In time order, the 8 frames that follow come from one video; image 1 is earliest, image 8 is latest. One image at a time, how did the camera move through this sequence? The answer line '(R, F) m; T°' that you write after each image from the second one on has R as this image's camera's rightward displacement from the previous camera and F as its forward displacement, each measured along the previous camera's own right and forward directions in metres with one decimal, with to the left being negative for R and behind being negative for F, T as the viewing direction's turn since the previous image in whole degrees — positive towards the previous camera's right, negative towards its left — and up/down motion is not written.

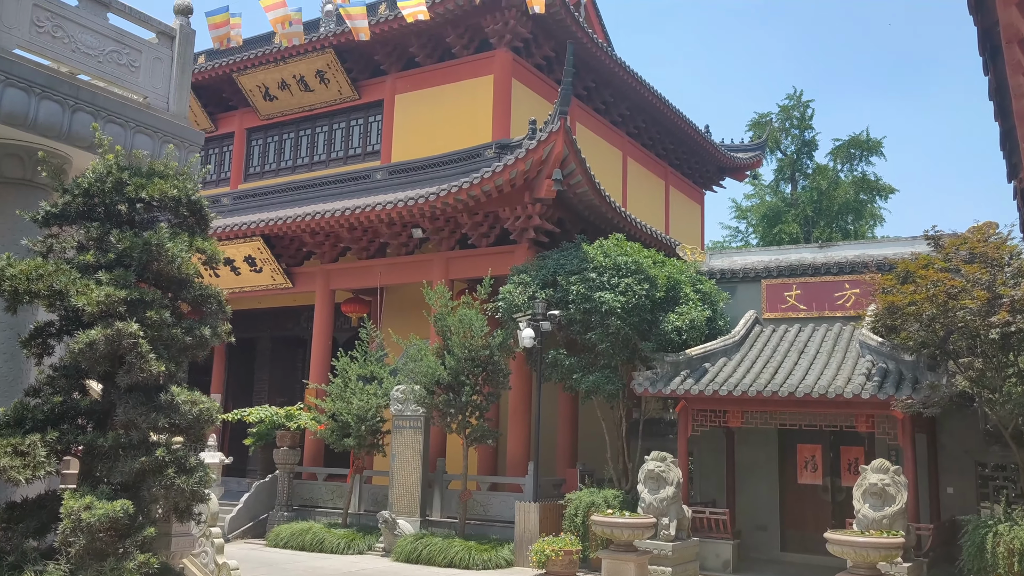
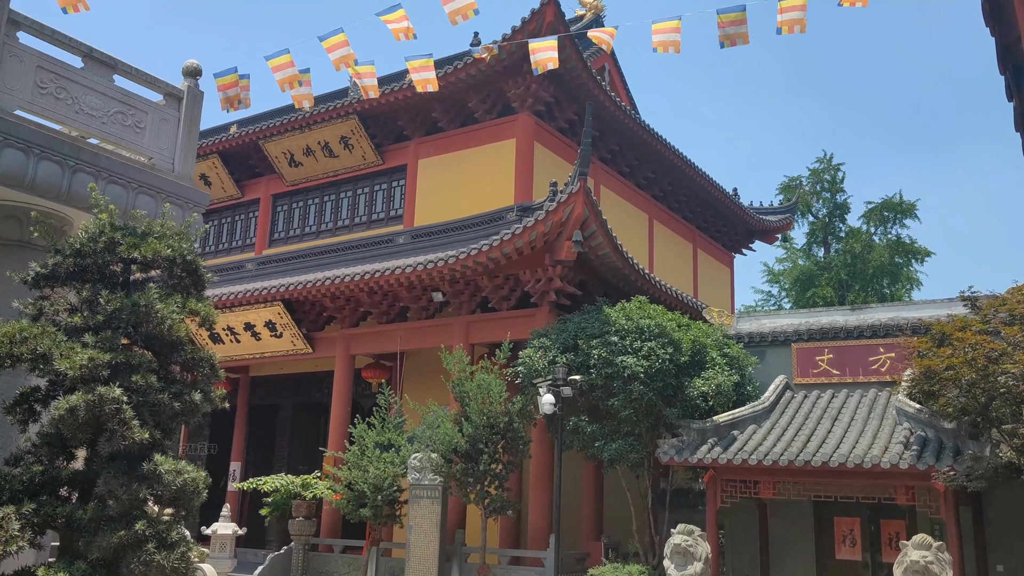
(+0.1, +0.2) m; -2°
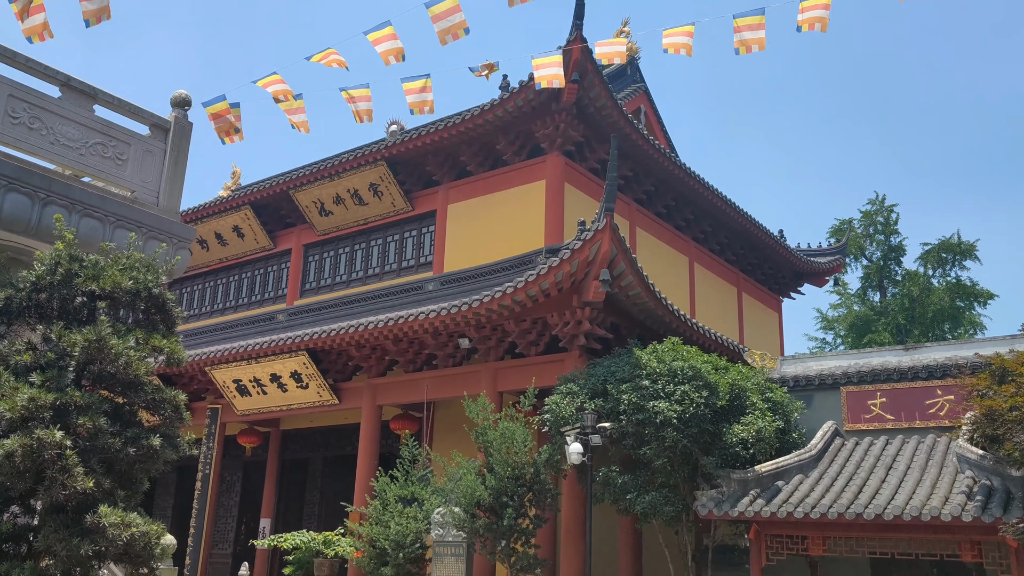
(+0.3, +0.5) m; -3°
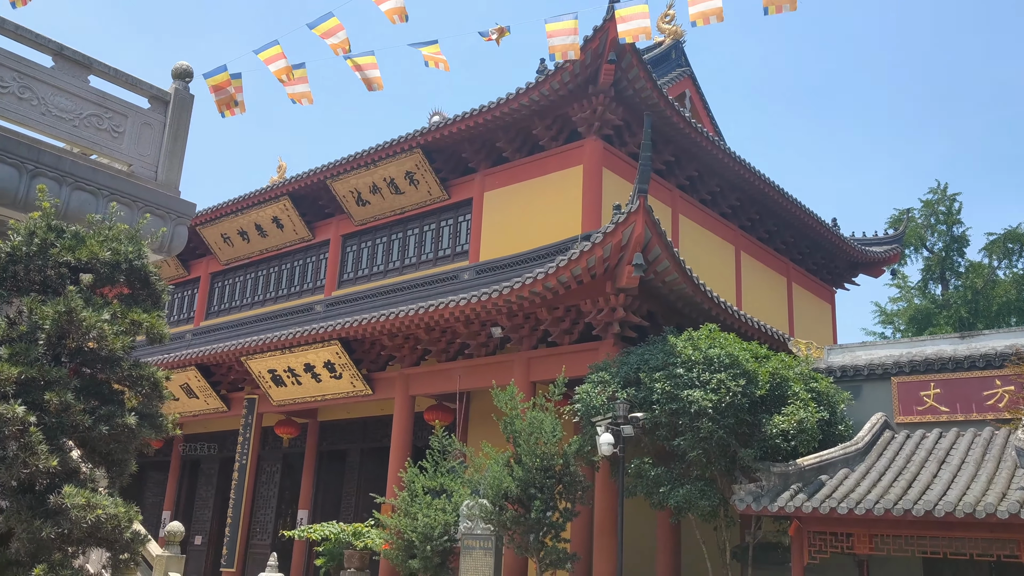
(+0.3, +0.3) m; -4°
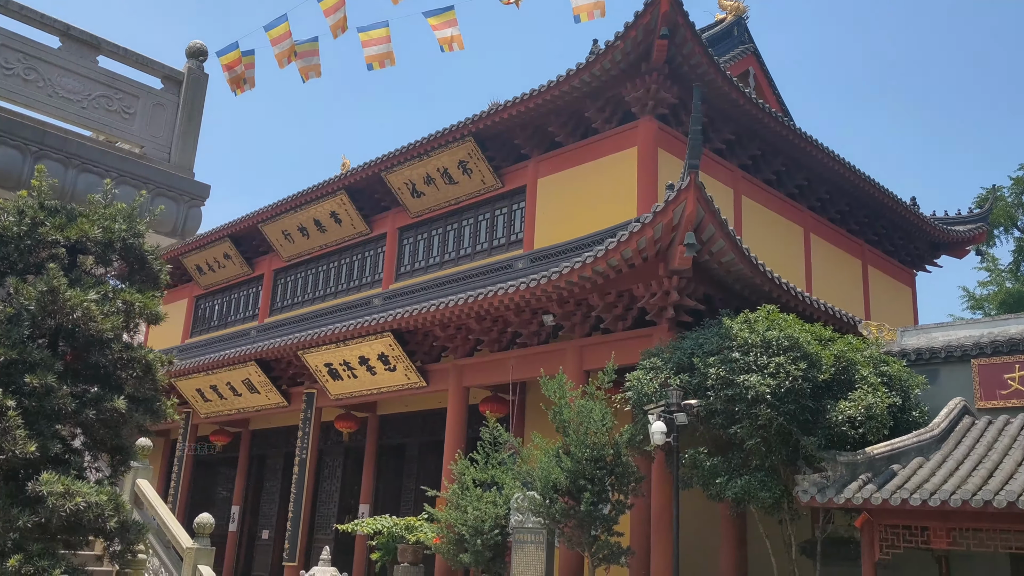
(+0.3, +0.3) m; -5°
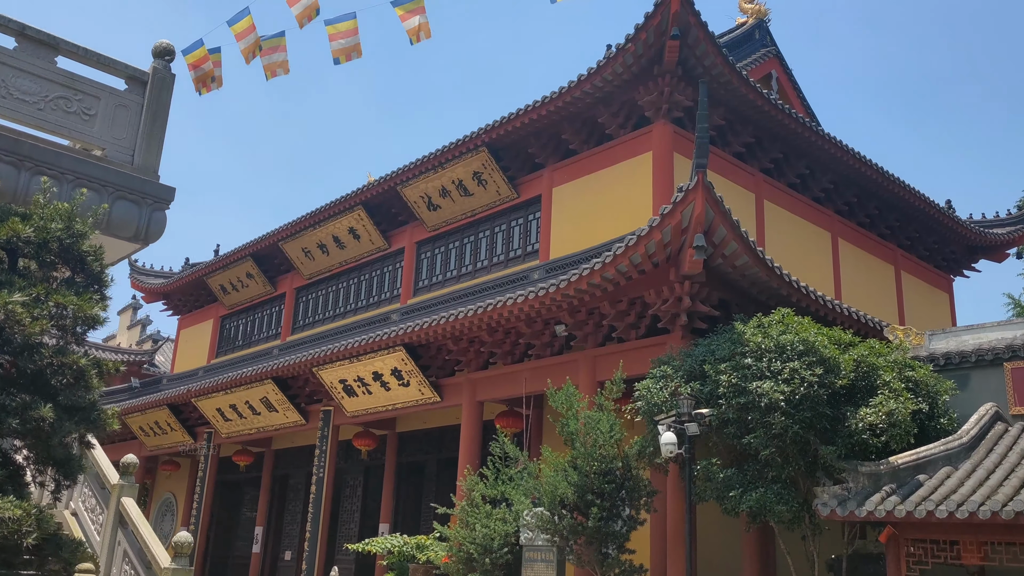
(+0.3, +0.3) m; -3°
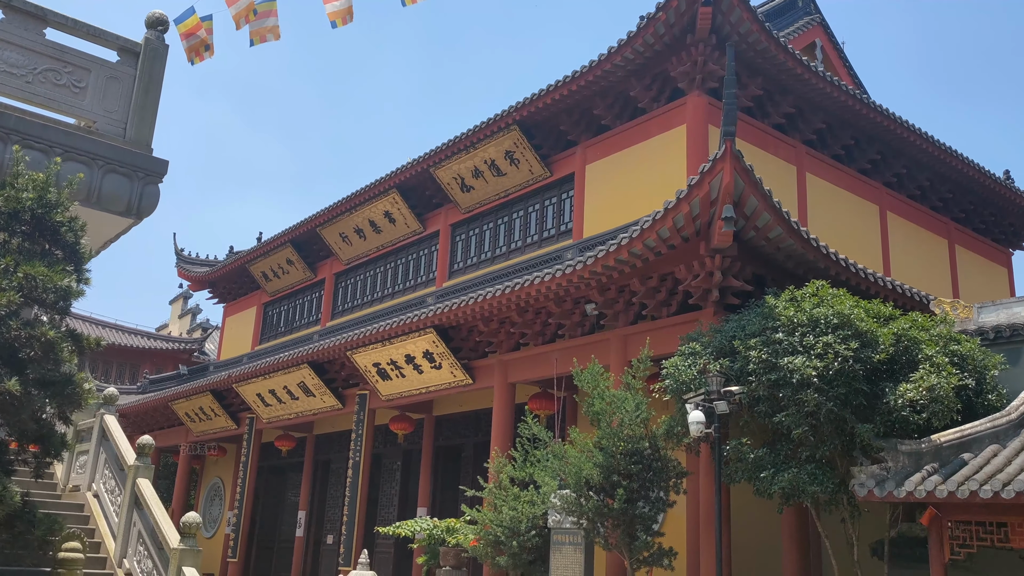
(+0.3, +0.2) m; -3°
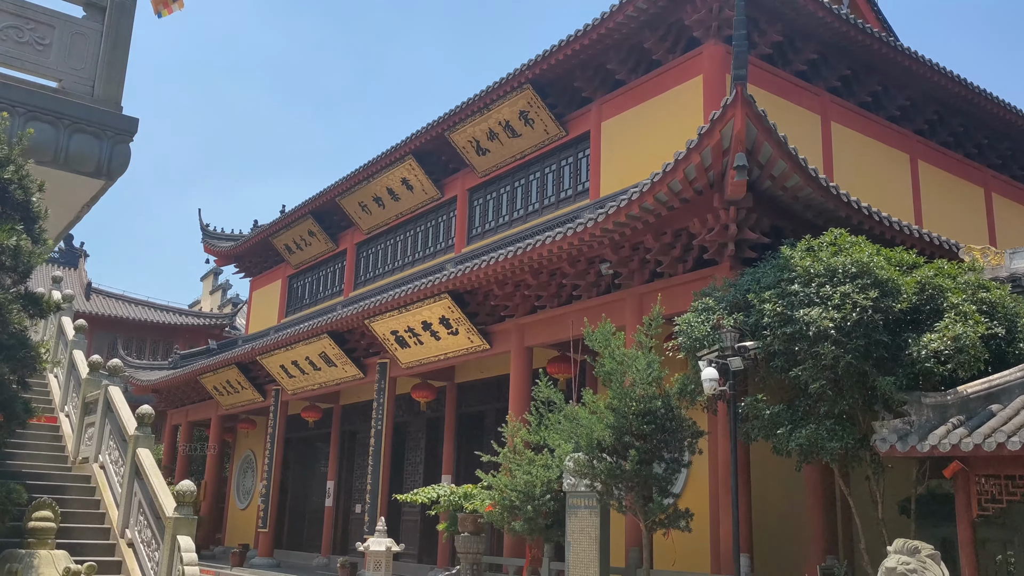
(+0.3, +0.2) m; -2°
